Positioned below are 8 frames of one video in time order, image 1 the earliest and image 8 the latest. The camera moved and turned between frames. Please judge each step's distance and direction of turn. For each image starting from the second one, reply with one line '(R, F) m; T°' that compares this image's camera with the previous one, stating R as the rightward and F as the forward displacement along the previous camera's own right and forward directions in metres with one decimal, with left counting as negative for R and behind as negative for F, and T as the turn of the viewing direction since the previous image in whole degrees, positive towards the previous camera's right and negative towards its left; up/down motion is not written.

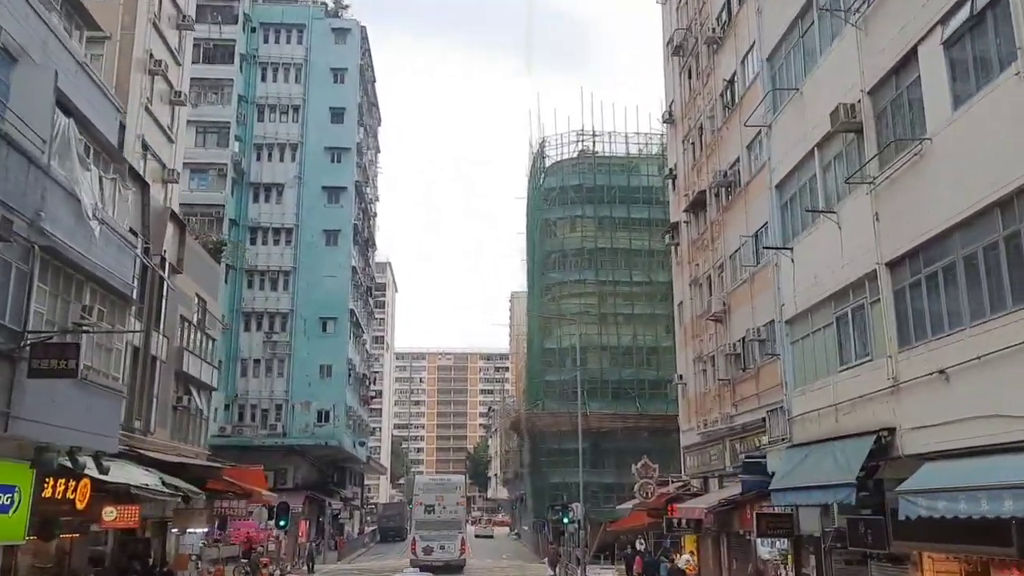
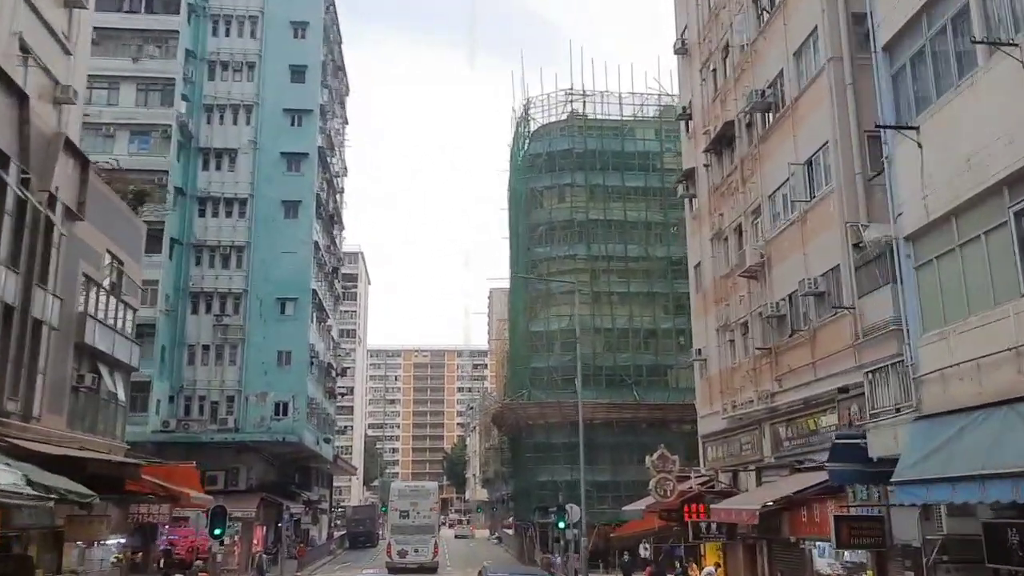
(-0.2, +4.8) m; +1°
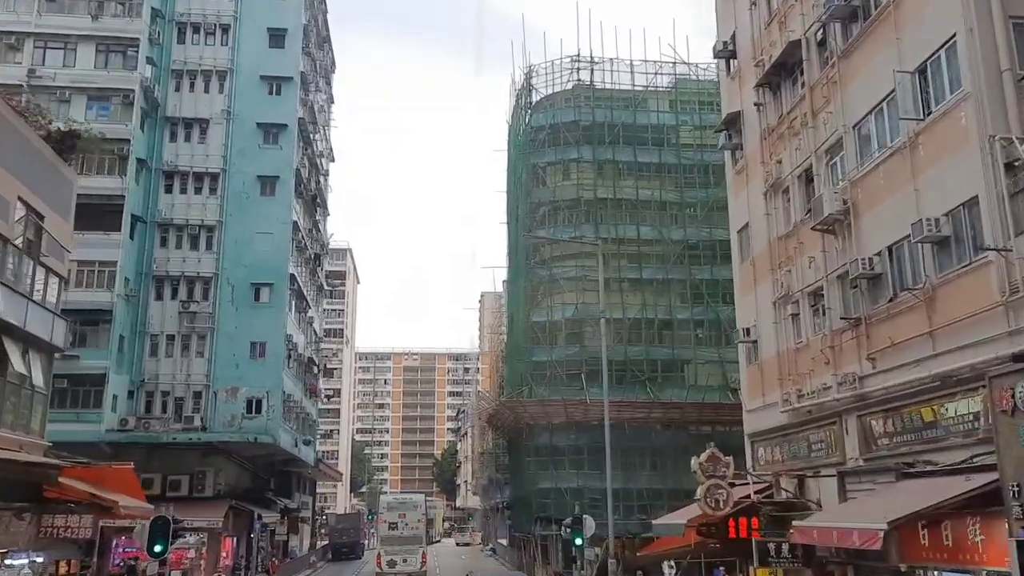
(-0.4, +4.2) m; +1°
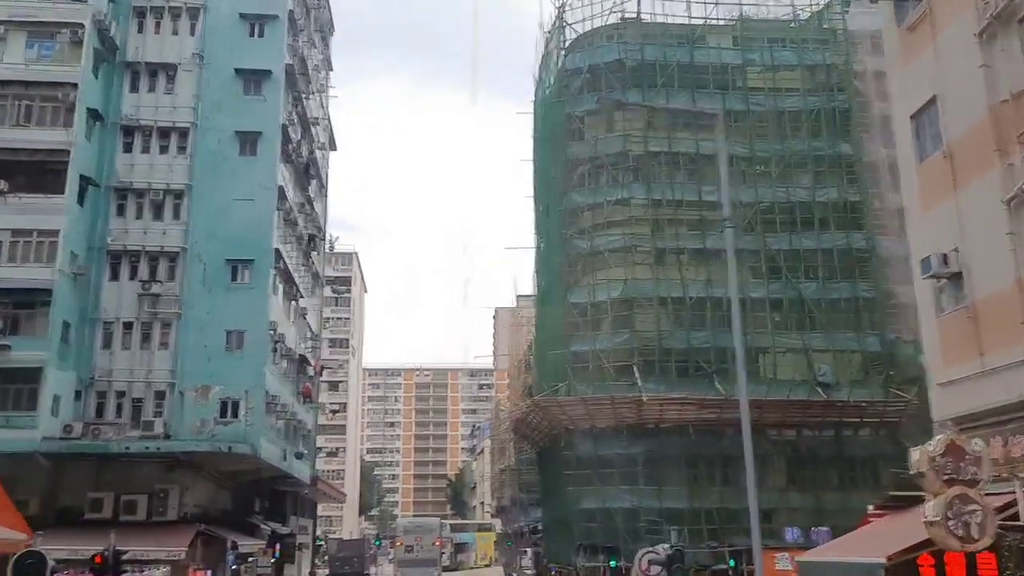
(-0.7, +6.9) m; -1°
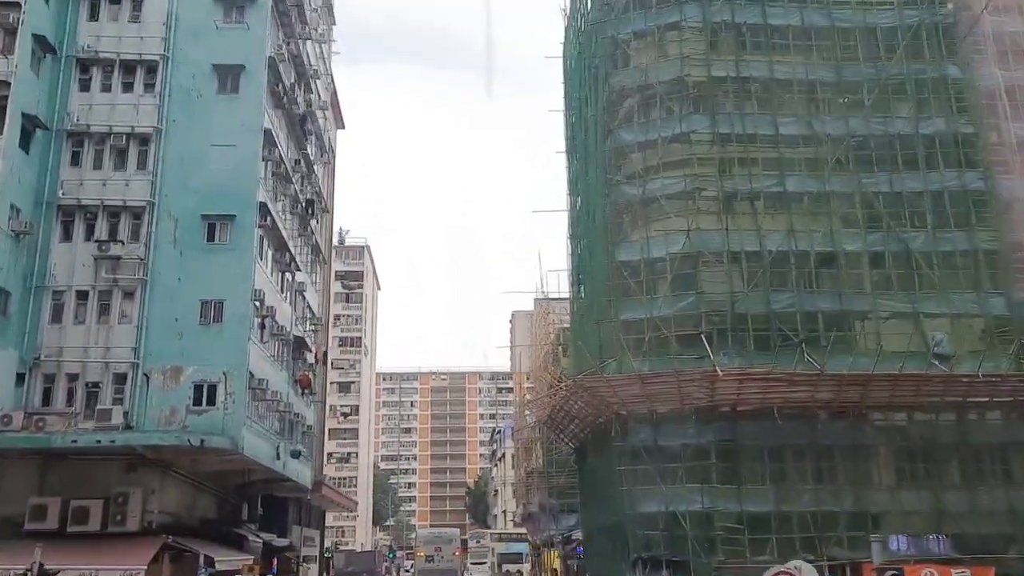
(-0.6, +5.5) m; -1°
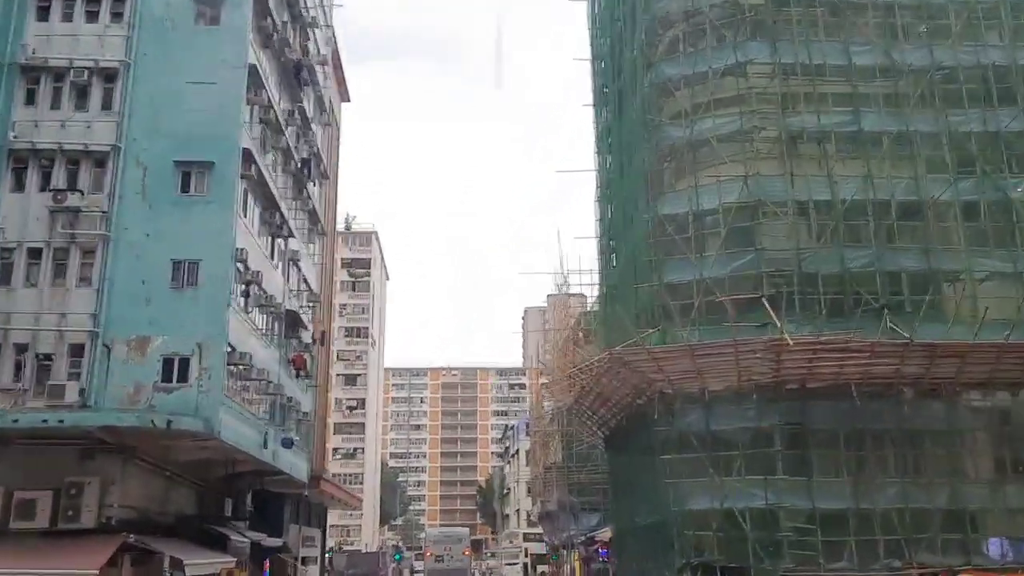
(-0.3, +3.7) m; -1°
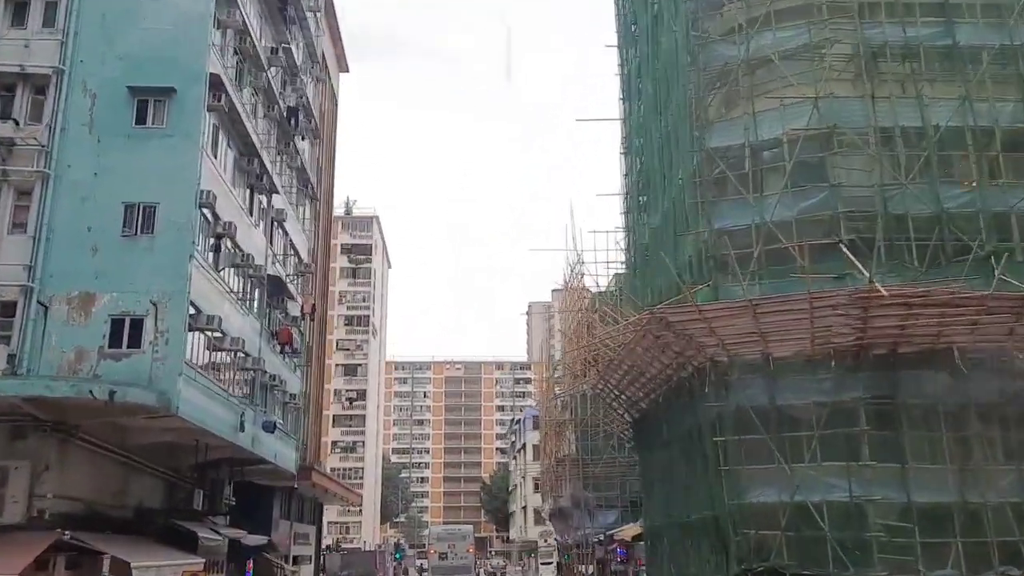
(-0.3, +3.6) m; 0°
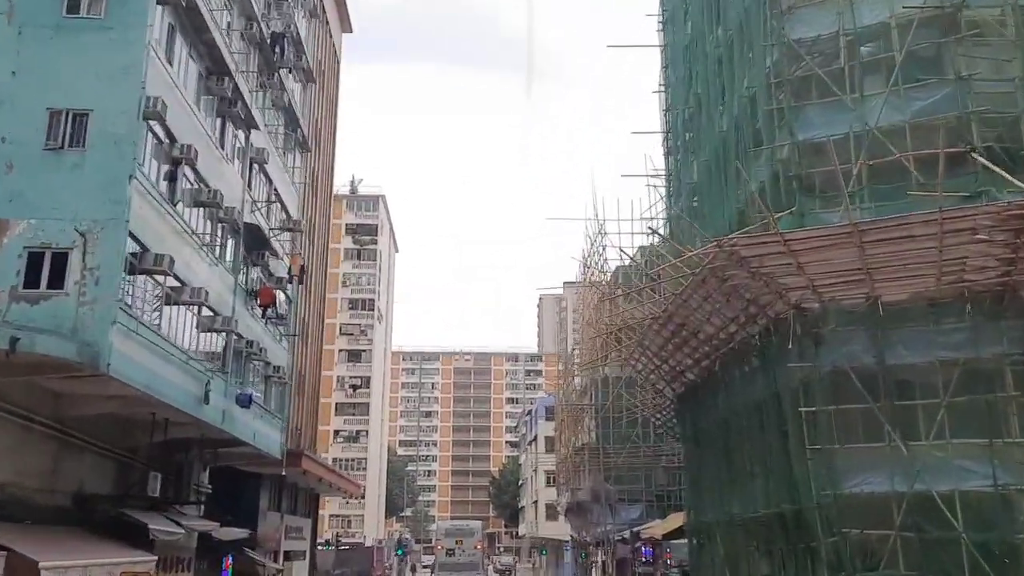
(-0.2, +3.8) m; -1°
